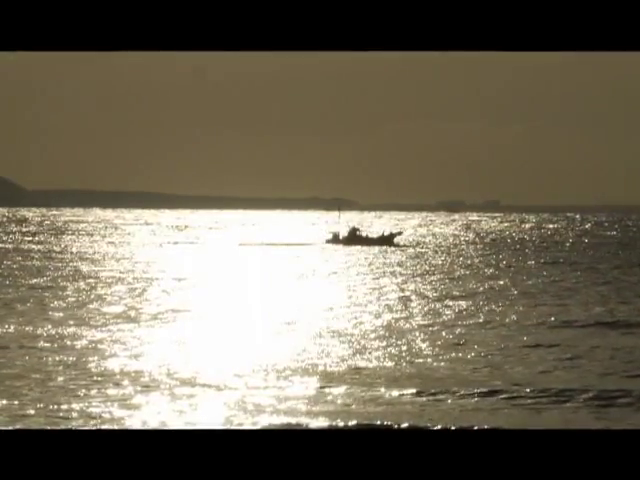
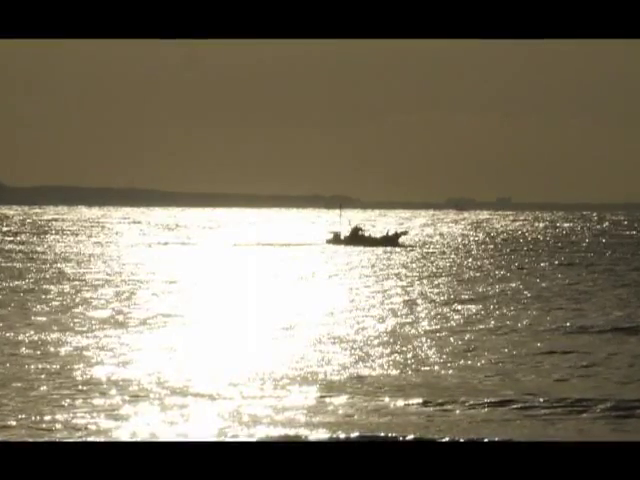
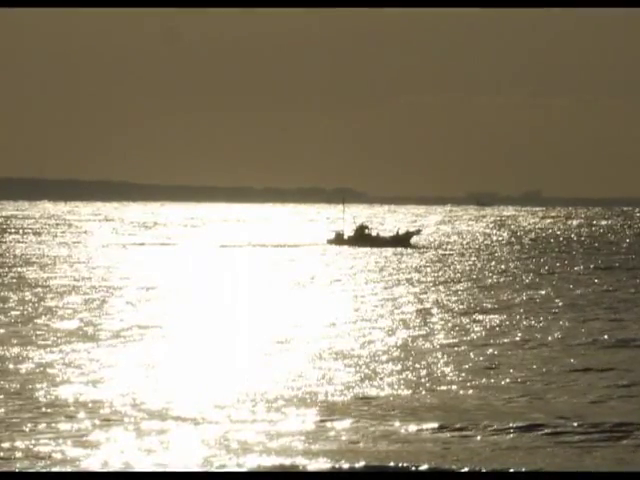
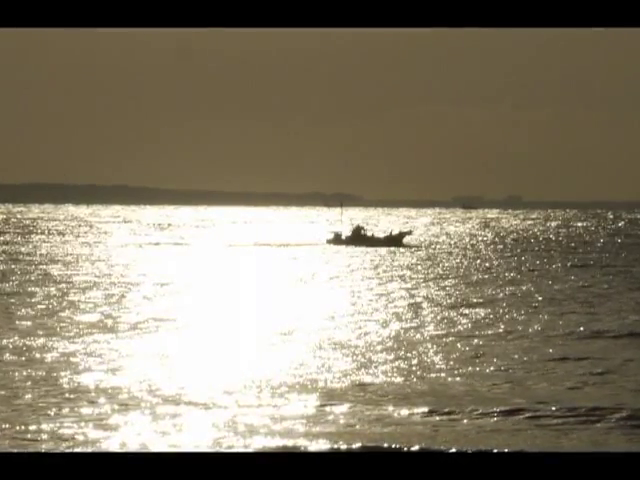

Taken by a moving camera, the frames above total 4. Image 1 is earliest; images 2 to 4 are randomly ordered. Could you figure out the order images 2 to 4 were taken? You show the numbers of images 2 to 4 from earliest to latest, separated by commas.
2, 4, 3
